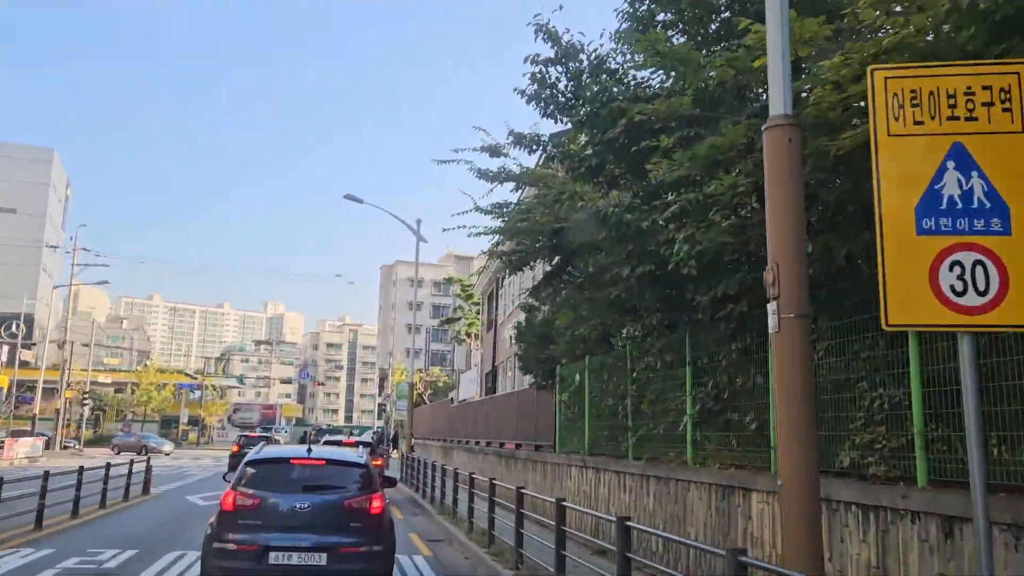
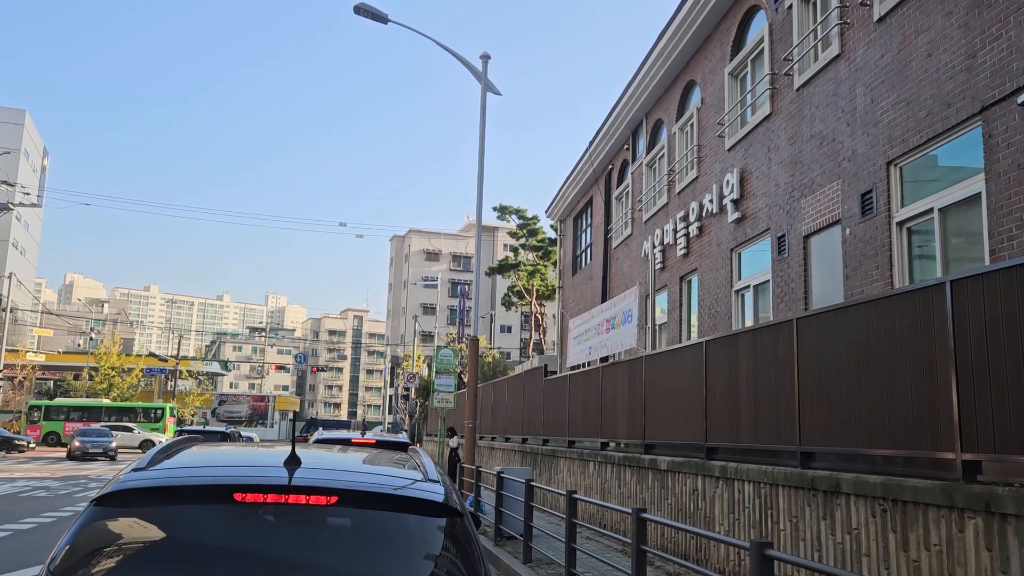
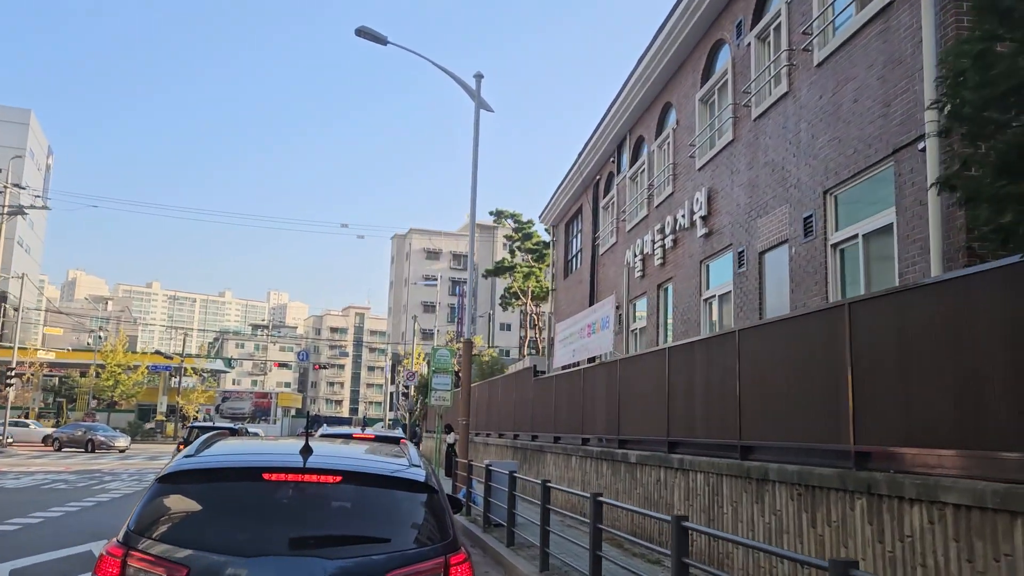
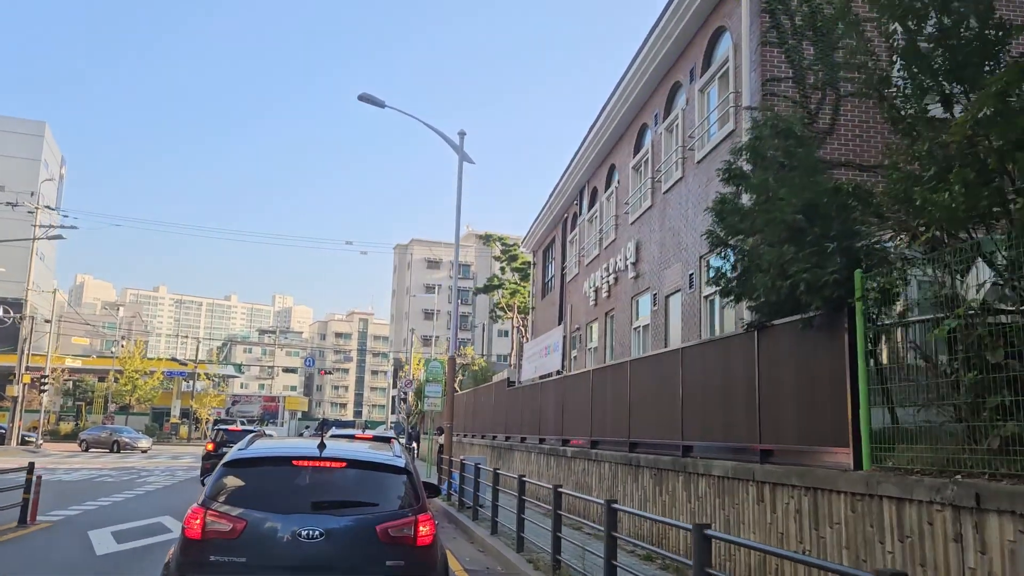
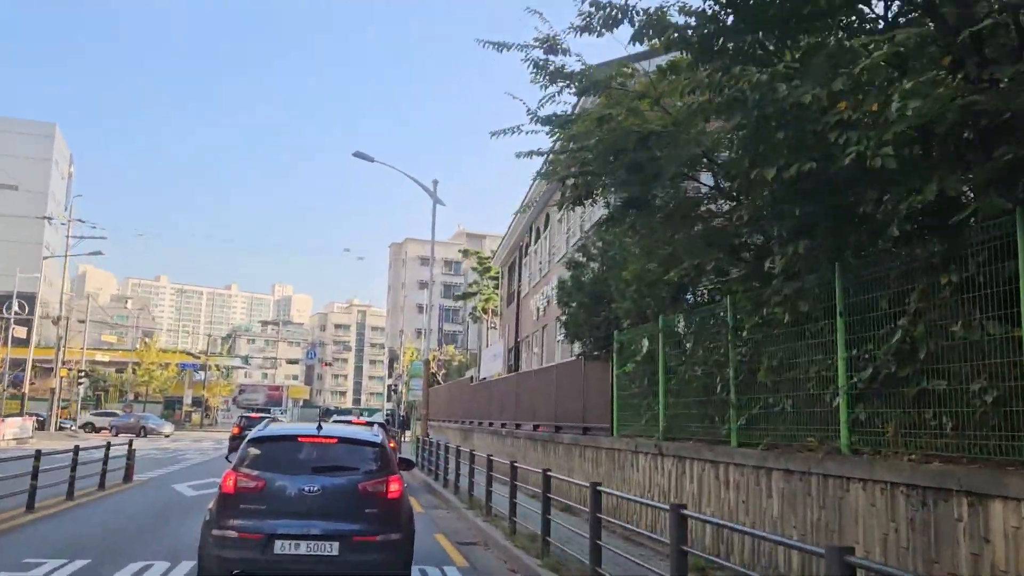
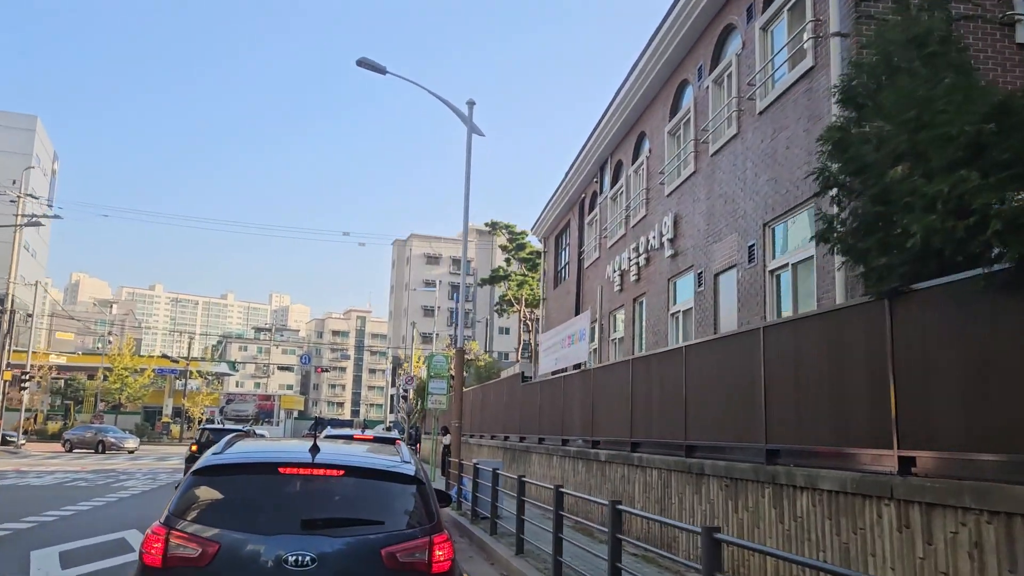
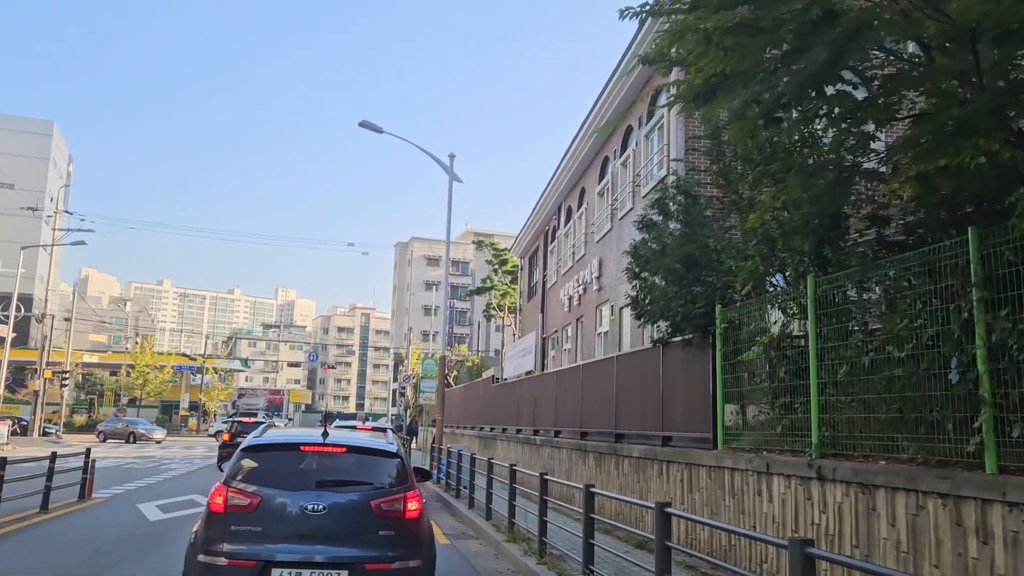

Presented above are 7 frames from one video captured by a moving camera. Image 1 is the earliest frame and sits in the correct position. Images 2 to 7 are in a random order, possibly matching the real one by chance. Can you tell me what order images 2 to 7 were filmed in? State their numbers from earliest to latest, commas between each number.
5, 7, 4, 6, 3, 2
